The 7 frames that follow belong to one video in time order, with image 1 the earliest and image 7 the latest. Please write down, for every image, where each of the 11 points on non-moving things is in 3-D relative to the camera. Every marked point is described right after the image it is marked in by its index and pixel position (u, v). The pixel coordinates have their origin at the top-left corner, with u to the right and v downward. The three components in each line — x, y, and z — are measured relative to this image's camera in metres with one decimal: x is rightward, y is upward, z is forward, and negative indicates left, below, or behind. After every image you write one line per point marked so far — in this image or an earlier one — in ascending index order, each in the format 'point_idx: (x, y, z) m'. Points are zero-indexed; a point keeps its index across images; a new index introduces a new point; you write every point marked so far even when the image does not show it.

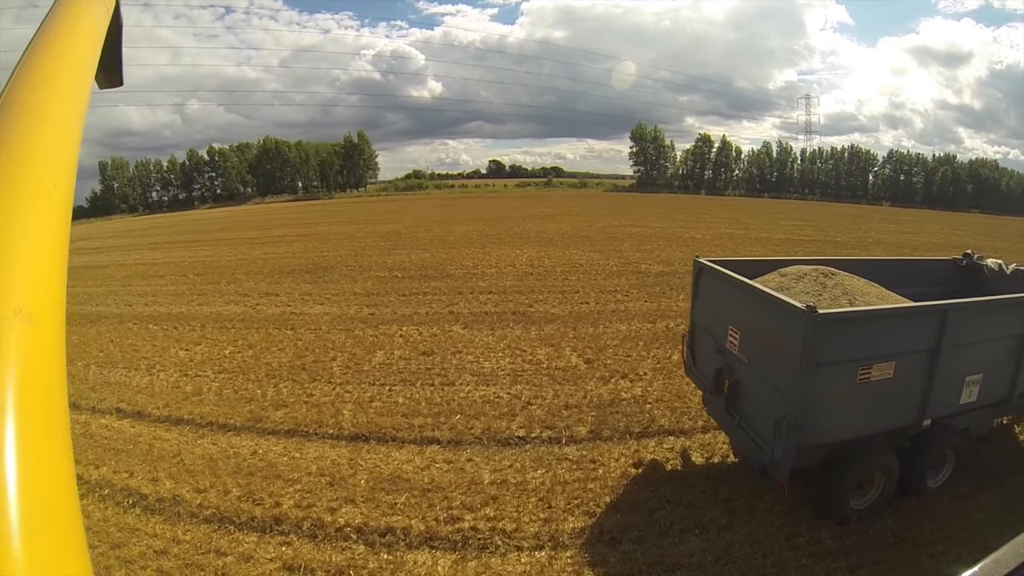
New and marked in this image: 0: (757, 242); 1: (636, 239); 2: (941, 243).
0: (+5.0, +1.0, +11.4) m
1: (+2.1, +0.8, +9.5) m
2: (+14.1, +1.5, +18.4) m
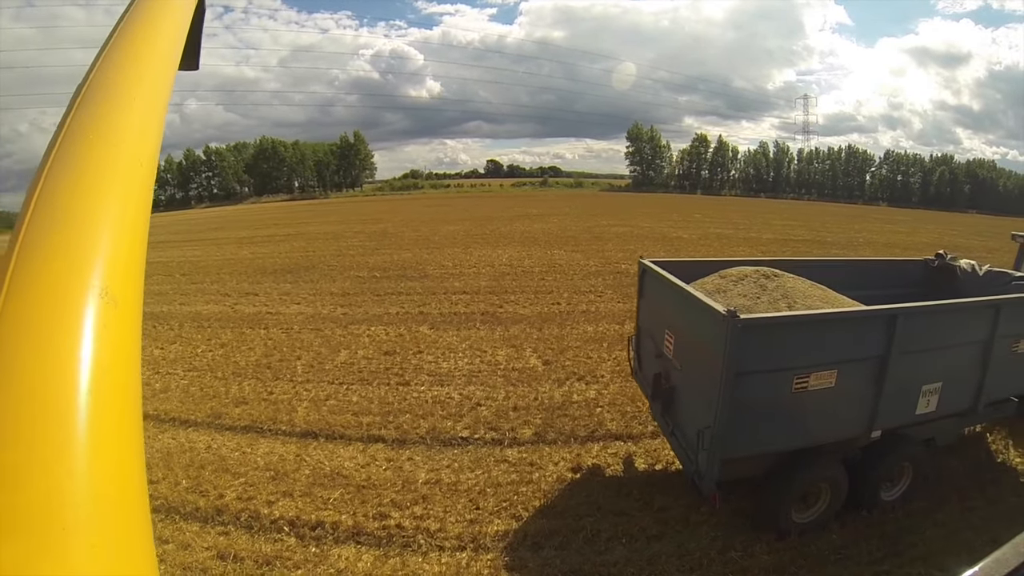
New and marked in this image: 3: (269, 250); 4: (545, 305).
0: (+4.7, +1.0, +11.3) m
1: (+1.8, +0.8, +9.4) m
2: (+13.8, +1.5, +18.4) m
3: (-5.7, +0.8, +13.0) m
4: (+0.3, -0.2, +5.6) m
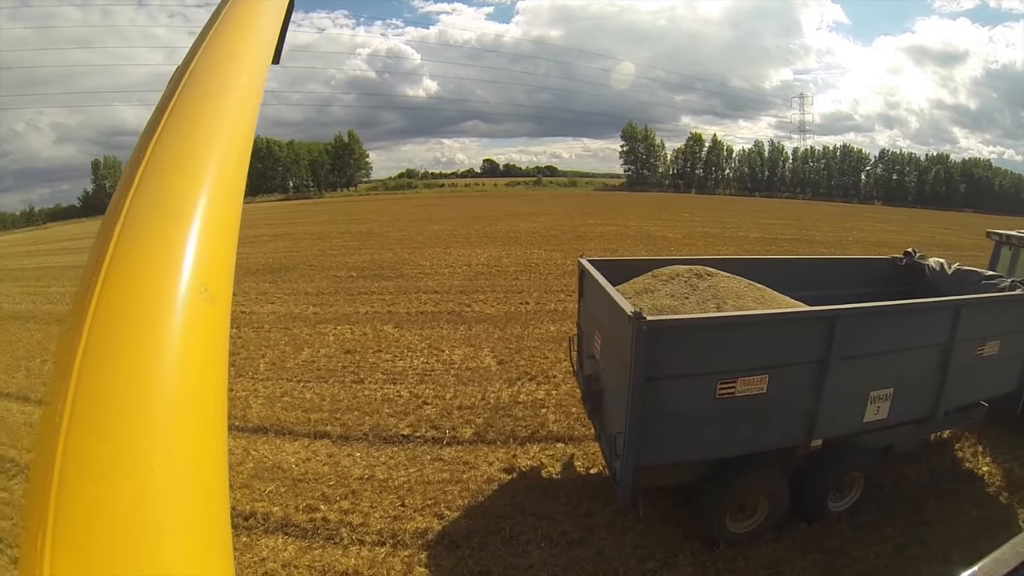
0: (+4.4, +1.0, +11.4) m
1: (+1.5, +0.9, +9.4) m
2: (+13.5, +1.5, +18.4) m
3: (-6.0, +0.8, +12.9) m
4: (0.0, -0.2, +5.6) m
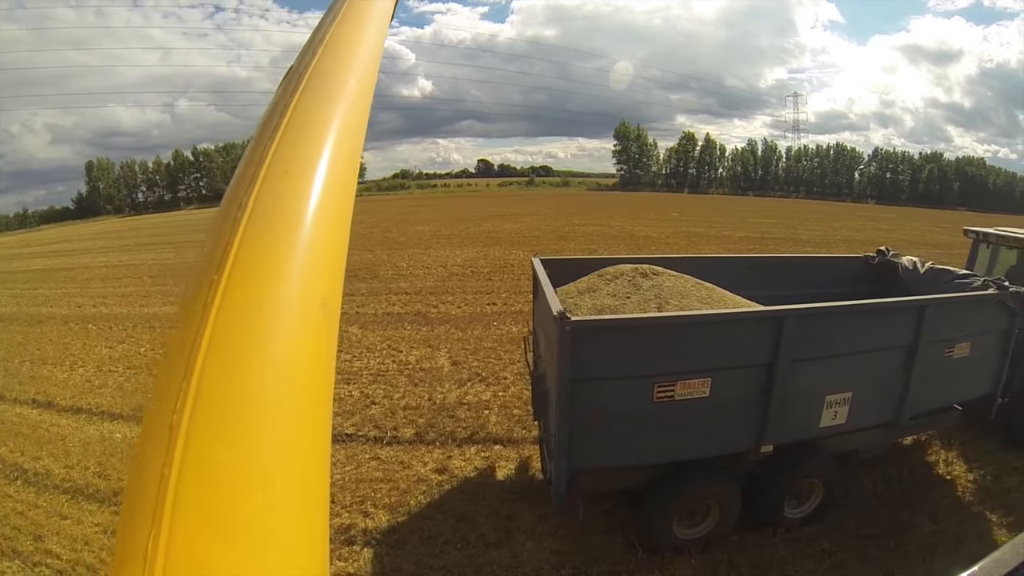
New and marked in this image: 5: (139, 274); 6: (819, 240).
0: (+4.1, +1.0, +11.4) m
1: (+1.2, +0.9, +9.5) m
2: (+13.1, +1.6, +18.6) m
3: (-6.3, +0.8, +12.9) m
4: (-0.3, -0.2, +5.6) m
5: (-10.4, +0.4, +15.2) m
6: (+7.7, +1.2, +14.0) m
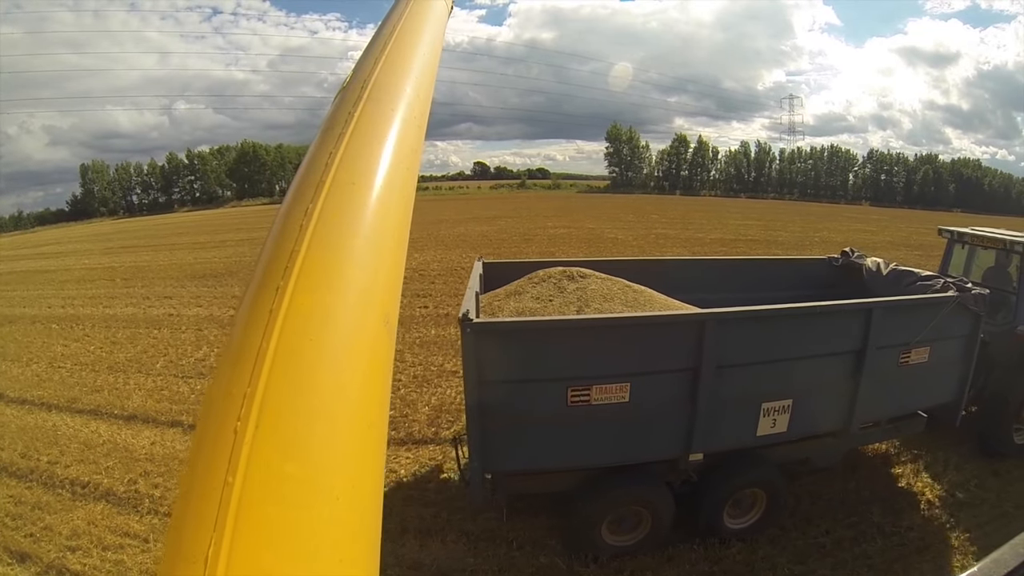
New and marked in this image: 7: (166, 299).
0: (+3.5, +1.0, +11.3) m
1: (+0.7, +0.8, +9.4) m
2: (+12.5, +1.5, +18.6) m
3: (-6.9, +0.7, +12.8) m
4: (-0.8, -0.2, +5.5) m
5: (-11.0, +0.3, +15.1) m
6: (+7.1, +1.2, +14.0) m
7: (-6.1, -0.2, +9.7) m
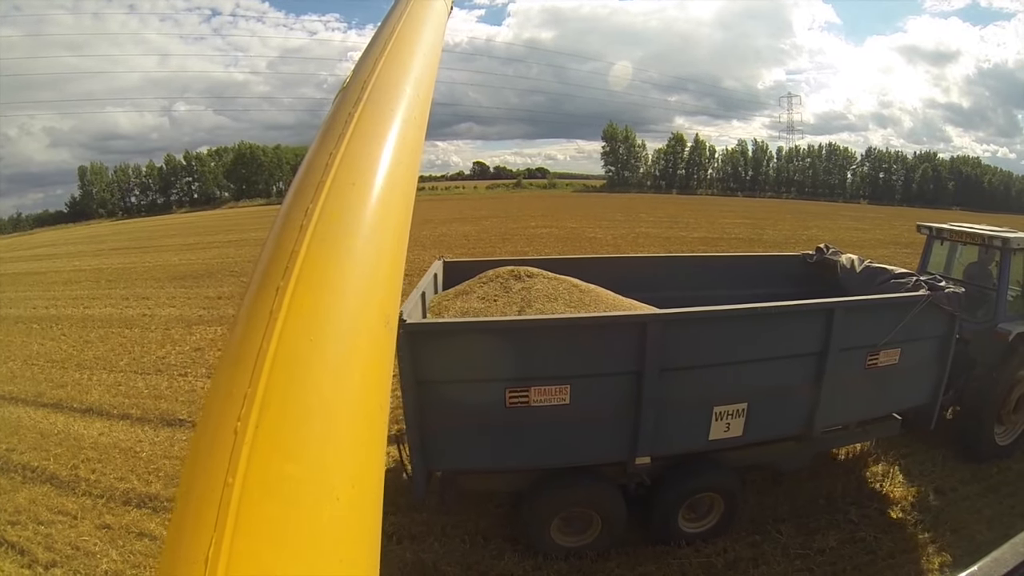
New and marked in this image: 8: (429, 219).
0: (+3.1, +1.0, +11.3) m
1: (+0.3, +0.8, +9.3) m
2: (+12.1, +1.6, +18.5) m
3: (-7.2, +0.7, +12.7) m
4: (-1.2, -0.2, +5.4) m
5: (-11.3, +0.3, +15.0) m
6: (+6.7, +1.2, +13.9) m
7: (-6.4, -0.2, +9.6) m
8: (-2.6, +2.1, +16.9) m
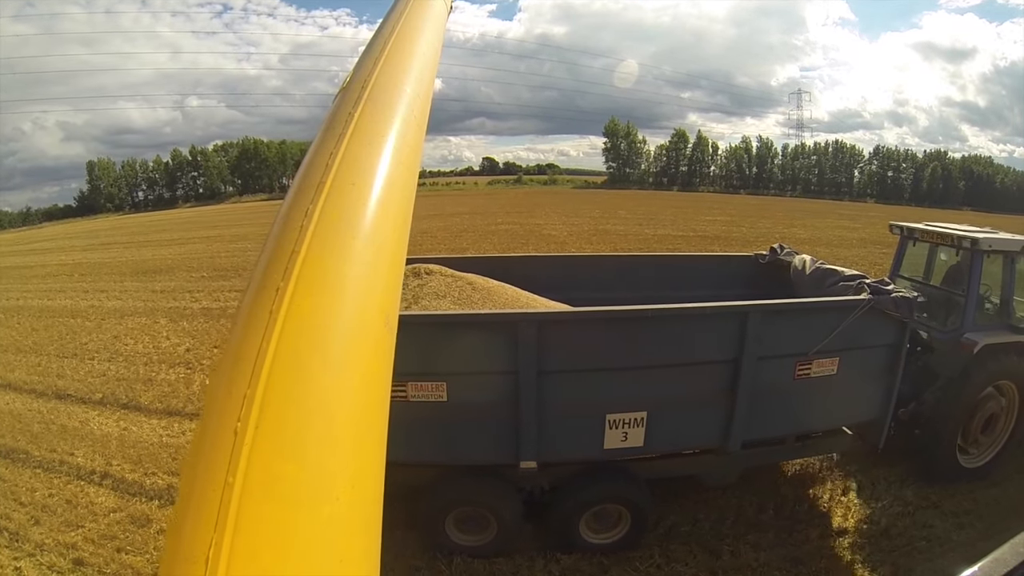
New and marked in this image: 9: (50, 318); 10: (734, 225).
0: (+2.5, +1.0, +11.1) m
1: (-0.4, +0.8, +9.2) m
2: (+11.6, +1.6, +18.2) m
3: (-7.9, +0.8, +12.7) m
4: (-1.9, -0.2, +5.3) m
5: (-11.9, +0.4, +15.0) m
6: (+6.1, +1.2, +13.7) m
7: (-7.1, -0.1, +9.6) m
8: (-3.2, +2.2, +16.8) m
9: (-6.5, -0.5, +7.8) m
10: (+6.8, +1.9, +17.0) m
